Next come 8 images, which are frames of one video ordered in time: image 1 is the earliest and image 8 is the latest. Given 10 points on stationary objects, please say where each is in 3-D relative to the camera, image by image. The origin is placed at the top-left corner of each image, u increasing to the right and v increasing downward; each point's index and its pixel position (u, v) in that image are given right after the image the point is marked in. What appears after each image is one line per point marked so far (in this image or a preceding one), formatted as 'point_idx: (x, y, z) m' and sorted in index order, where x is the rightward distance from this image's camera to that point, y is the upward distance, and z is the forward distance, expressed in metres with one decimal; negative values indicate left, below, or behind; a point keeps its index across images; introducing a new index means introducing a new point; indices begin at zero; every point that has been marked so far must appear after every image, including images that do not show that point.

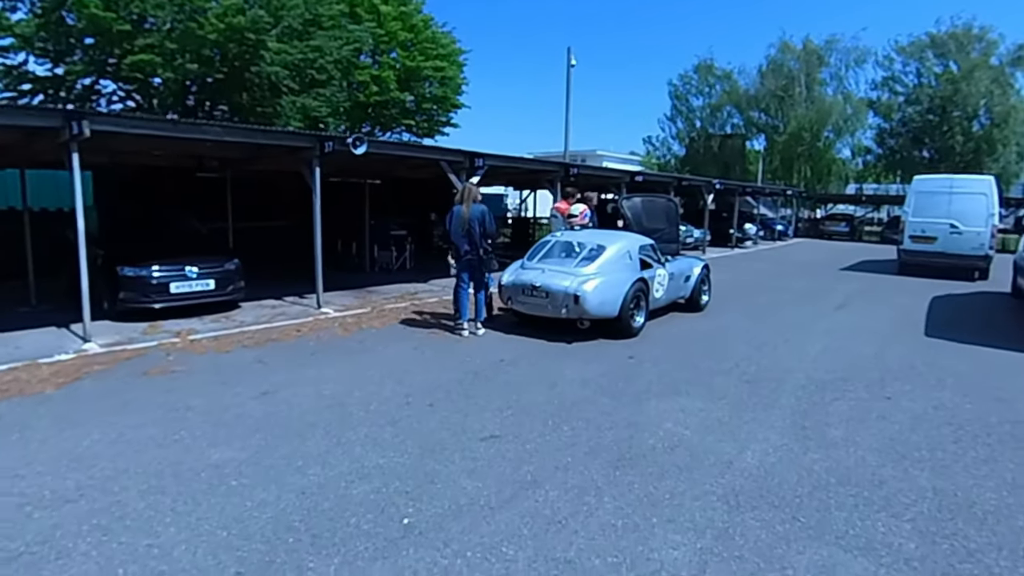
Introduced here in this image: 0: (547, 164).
0: (+0.5, +2.1, +11.4) m
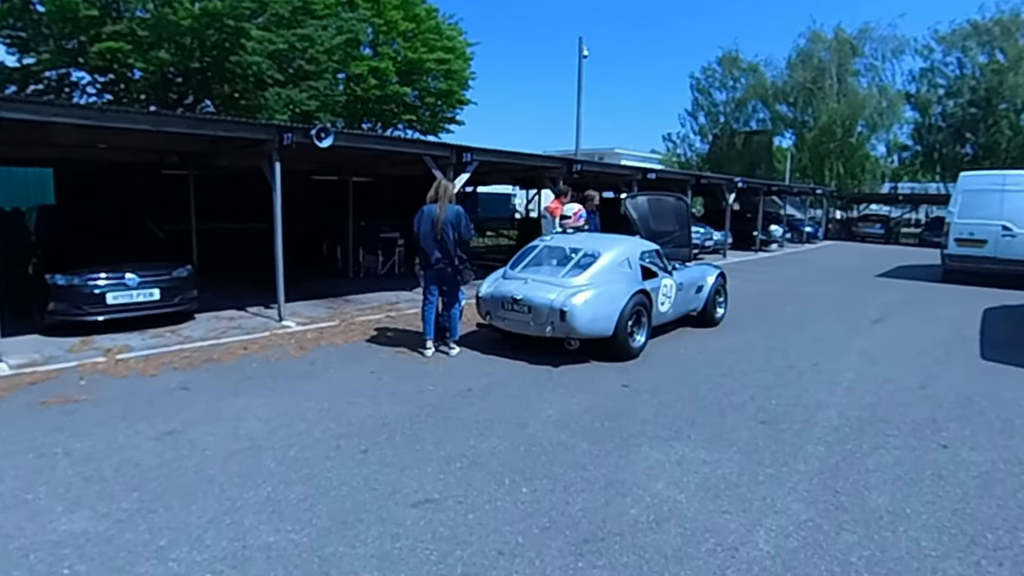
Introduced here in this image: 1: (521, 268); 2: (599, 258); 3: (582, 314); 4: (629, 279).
0: (+0.5, +2.0, +10.4) m
1: (+0.1, +0.2, +6.6) m
2: (+0.8, +0.3, +6.4) m
3: (+0.6, -0.2, +5.9) m
4: (+1.1, +0.1, +6.4) m
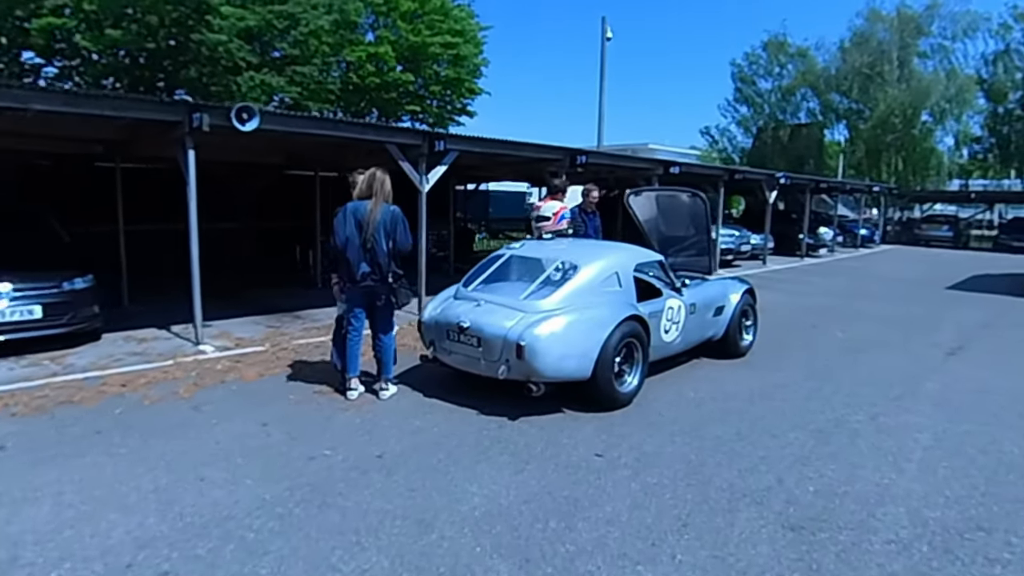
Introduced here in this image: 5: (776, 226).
0: (+0.4, +1.8, +8.9) m
1: (-0.3, 0.0, +5.1) m
2: (+0.5, +0.1, +4.8) m
3: (+0.2, -0.4, +4.4) m
4: (+0.7, -0.1, +4.8) m
5: (+7.0, +1.7, +18.1) m
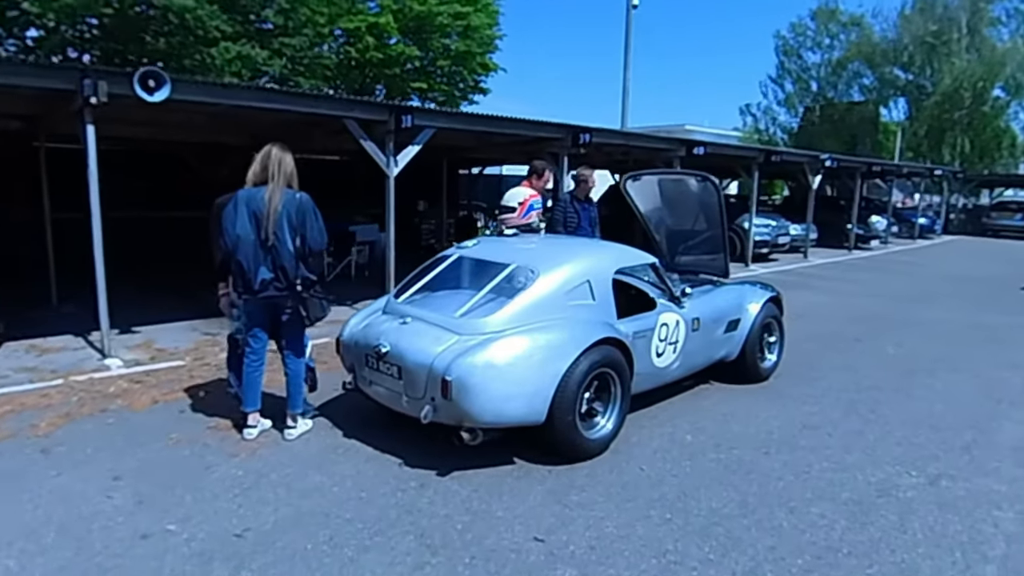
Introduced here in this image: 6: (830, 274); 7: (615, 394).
0: (+0.3, +1.8, +7.7) m
1: (-0.6, 0.0, +4.0) m
2: (+0.1, 0.0, +3.7) m
3: (-0.1, -0.5, +3.3) m
4: (+0.4, -0.2, +3.7) m
5: (+7.6, +1.8, +16.5) m
6: (+5.1, +0.2, +10.8) m
7: (+0.6, -0.6, +3.8) m
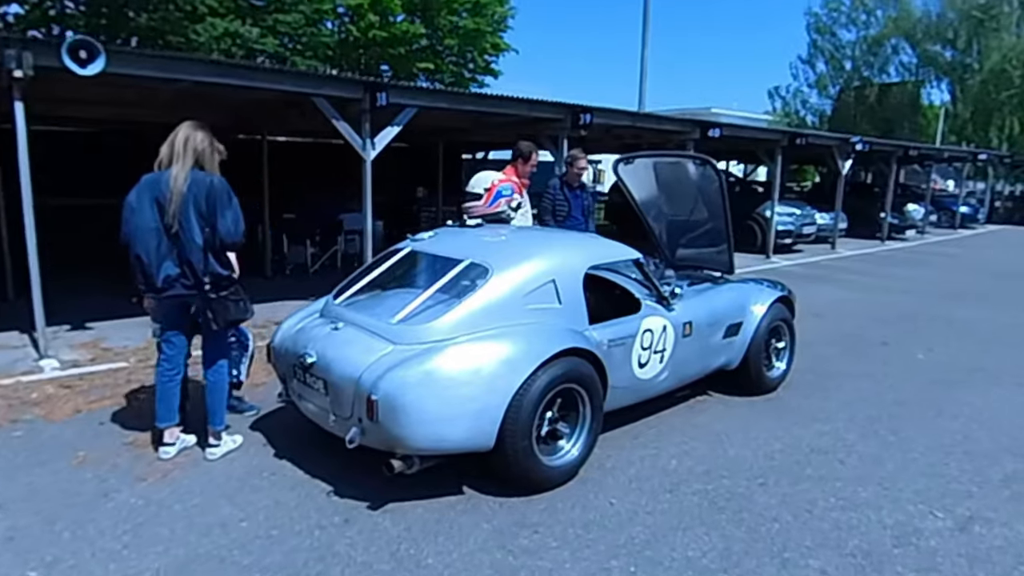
0: (+0.3, +1.9, +7.1) m
1: (-0.8, 0.0, +3.5) m
2: (-0.1, 0.0, +3.2) m
3: (-0.4, -0.5, +2.7) m
4: (+0.2, -0.2, +3.2) m
5: (+7.9, +2.0, +15.6) m
6: (+5.2, +0.3, +10.1) m
7: (+0.3, -0.6, +3.2) m
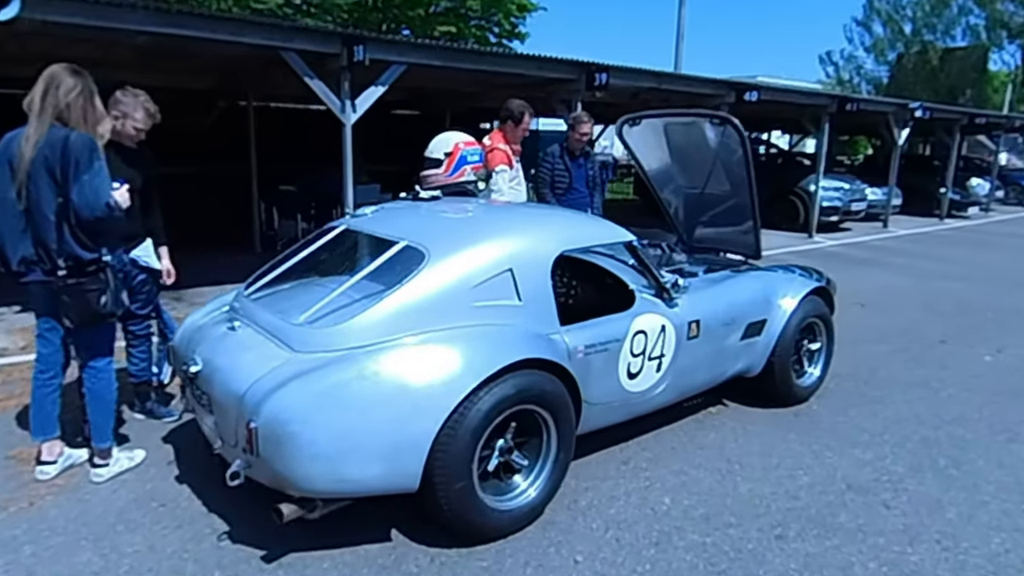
0: (+0.3, +2.1, +6.3) m
1: (-1.0, 0.0, +2.8) m
2: (-0.3, +0.1, +2.4) m
3: (-0.6, -0.5, +2.1) m
4: (-0.1, -0.1, +2.4) m
5: (+8.4, +2.4, +14.3) m
6: (+5.4, +0.5, +9.0) m
7: (+0.1, -0.6, +2.5) m
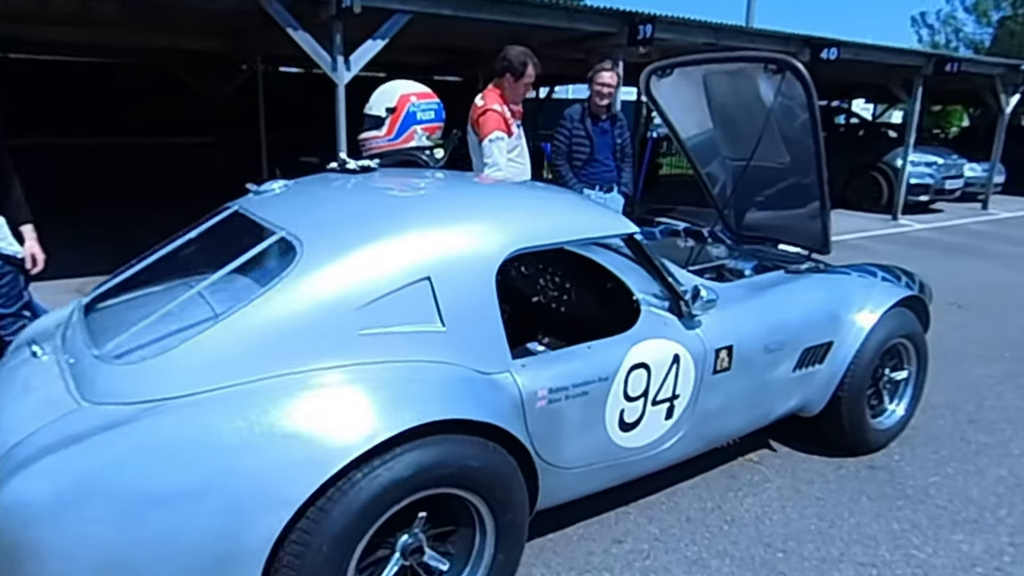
0: (+0.5, +2.1, +5.3) m
1: (-1.2, 0.0, +2.1) m
2: (-0.5, 0.0, +1.6) m
3: (-0.9, -0.5, +1.3) m
4: (-0.3, -0.2, +1.6) m
5: (+9.4, +2.6, +12.6) m
6: (+5.8, +0.6, +7.6) m
7: (-0.1, -0.6, +1.7) m
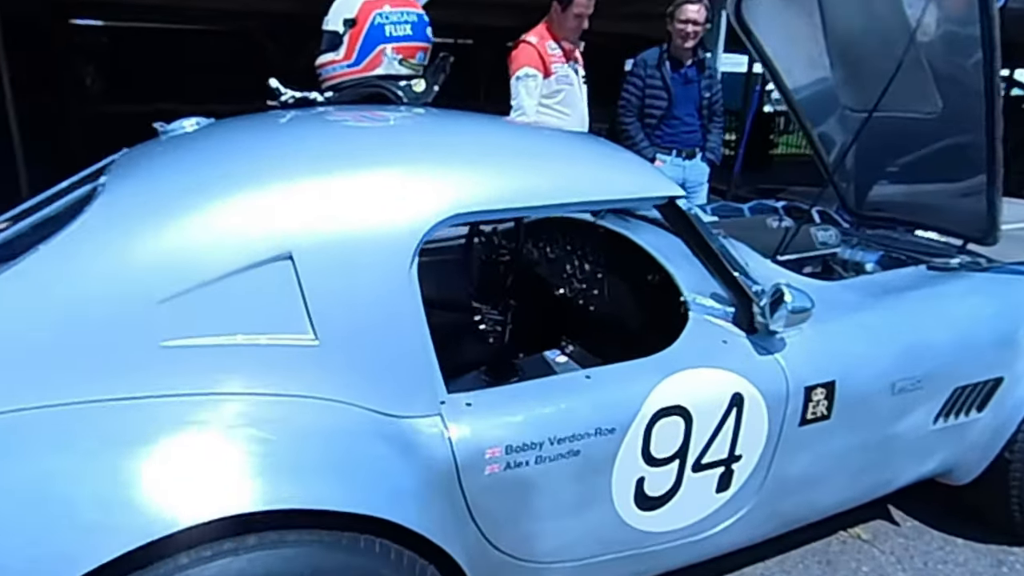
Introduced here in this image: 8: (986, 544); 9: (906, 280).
0: (+1.1, +2.2, +4.5) m
1: (-1.2, +0.1, +1.5) m
2: (-0.6, +0.1, +1.0) m
3: (-1.0, -0.5, +0.8) m
4: (-0.4, -0.2, +1.0) m
5: (+10.9, +2.4, +10.2) m
6: (+6.5, +0.5, +5.9) m
7: (-0.2, -0.6, +1.0) m
8: (+1.3, -0.7, +1.8) m
9: (+1.0, 0.0, +1.6) m
